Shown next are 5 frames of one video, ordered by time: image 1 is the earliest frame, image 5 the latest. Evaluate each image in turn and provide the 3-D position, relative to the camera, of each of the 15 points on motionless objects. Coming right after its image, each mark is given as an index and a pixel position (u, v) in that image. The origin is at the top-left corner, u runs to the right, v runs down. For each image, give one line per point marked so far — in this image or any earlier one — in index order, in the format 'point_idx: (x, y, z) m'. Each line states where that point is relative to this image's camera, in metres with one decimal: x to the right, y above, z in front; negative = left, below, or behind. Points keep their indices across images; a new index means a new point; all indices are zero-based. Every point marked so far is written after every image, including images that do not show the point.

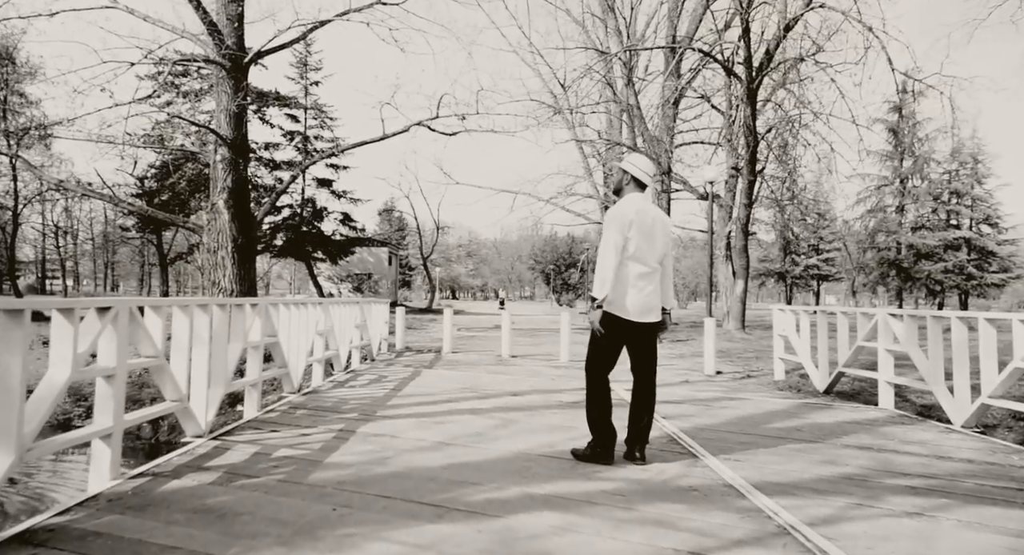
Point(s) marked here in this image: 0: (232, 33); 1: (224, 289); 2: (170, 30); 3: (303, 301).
0: (-5.2, +4.5, +12.4) m
1: (-5.3, -0.2, +12.4) m
2: (-6.6, +4.8, +13.1) m
3: (-1.8, -0.2, +5.8) m
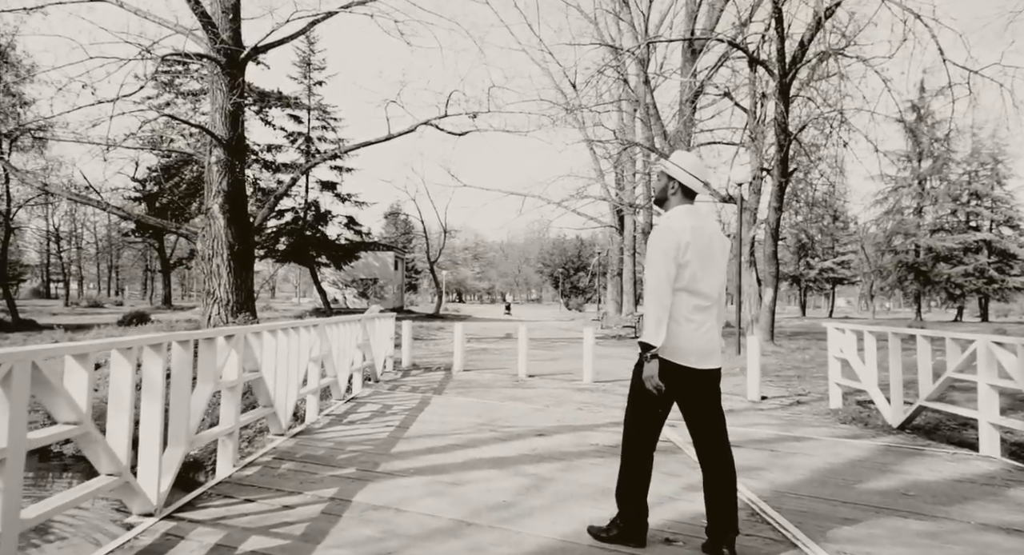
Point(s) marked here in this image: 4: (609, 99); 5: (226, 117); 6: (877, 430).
0: (-4.9, +4.4, +11.6) m
1: (-5.1, -0.3, +11.6) m
2: (-6.4, +4.6, +12.3) m
3: (-1.6, -0.3, +4.9) m
4: (+2.4, +4.3, +16.3) m
5: (-4.9, +2.8, +11.4) m
6: (+3.1, -1.3, +5.6) m
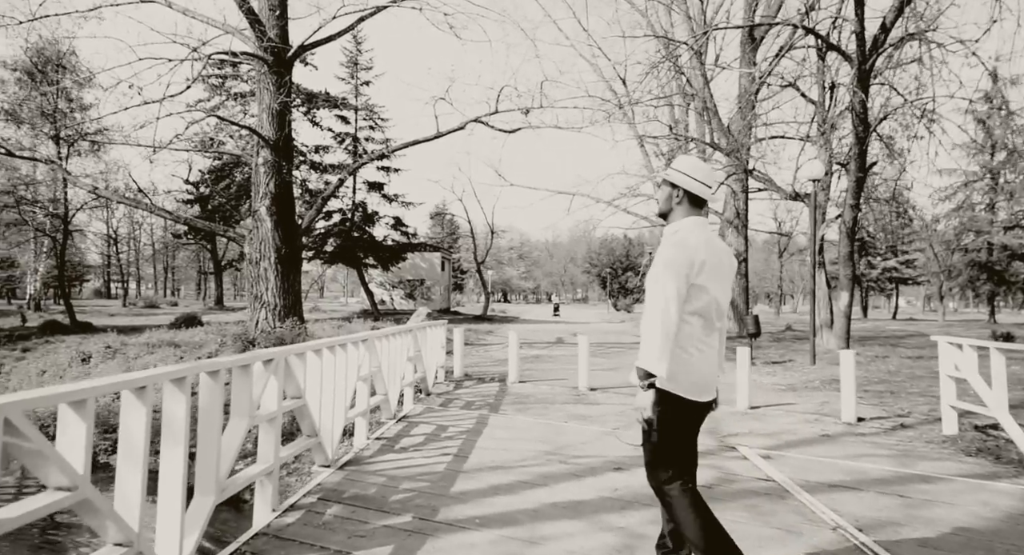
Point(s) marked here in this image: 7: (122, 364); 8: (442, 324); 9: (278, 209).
0: (-4.0, +4.3, +11.3) m
1: (-4.1, -0.4, +11.3) m
2: (-5.4, +4.6, +12.0) m
3: (-1.1, -0.4, +4.4) m
4: (+3.6, +4.3, +15.5) m
5: (-4.0, +2.7, +11.1) m
6: (+3.6, -1.4, +4.8) m
7: (-7.8, -1.8, +13.4) m
8: (-0.9, -0.6, +8.9) m
9: (-3.9, +1.1, +11.1) m
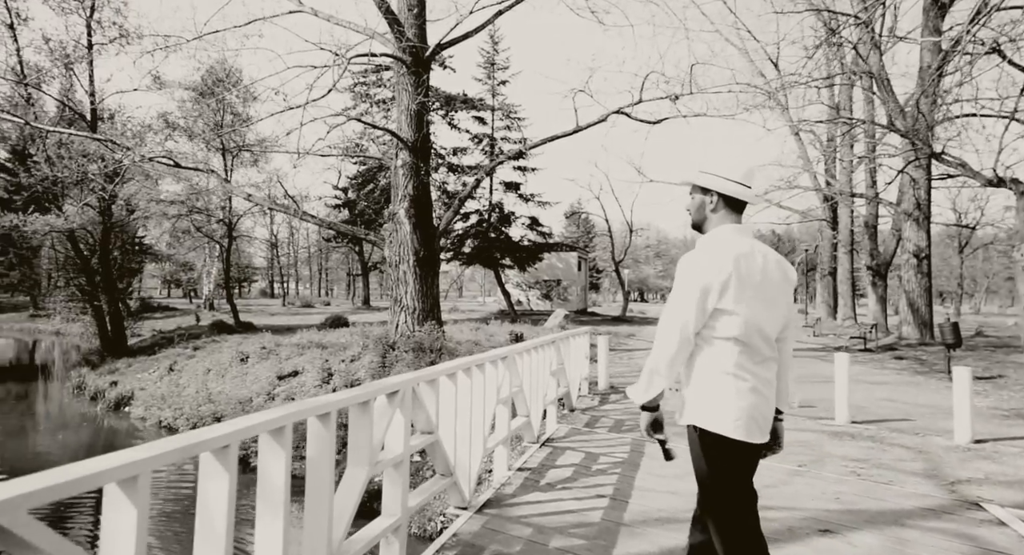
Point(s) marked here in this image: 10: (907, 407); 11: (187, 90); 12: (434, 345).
0: (-1.7, +4.2, +11.1) m
1: (-1.8, -0.5, +11.1) m
2: (-2.9, +4.5, +12.1) m
3: (-0.2, -0.5, +3.8) m
4: (+6.6, +4.3, +13.7) m
5: (-1.7, +2.6, +10.9) m
6: (+4.5, -1.4, +3.2) m
7: (-5.0, -1.8, +13.9) m
8: (+0.9, -0.7, +8.1) m
9: (-1.6, +1.1, +10.9) m
10: (+4.4, -1.4, +7.4) m
11: (-8.6, +4.9, +17.6) m
12: (-1.3, -1.1, +10.9) m
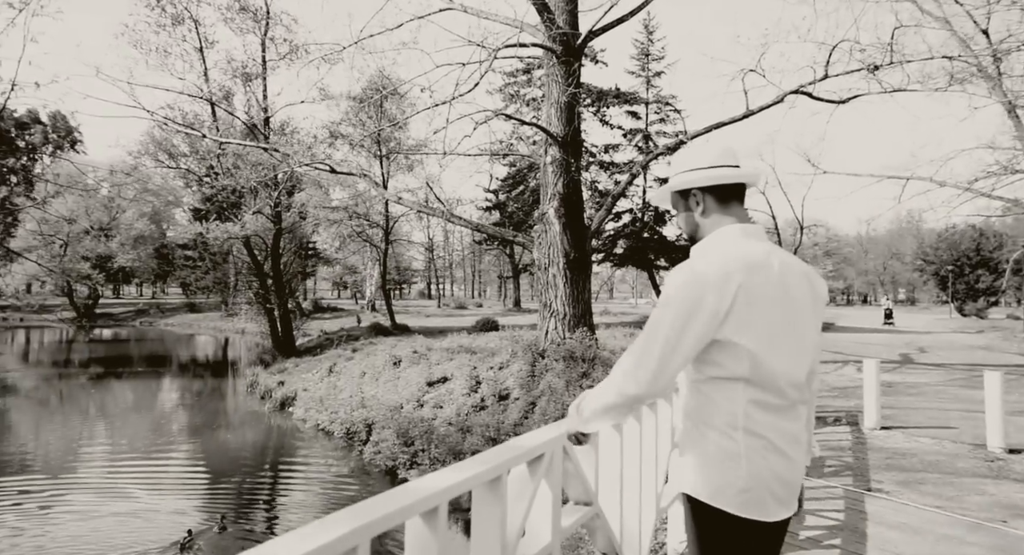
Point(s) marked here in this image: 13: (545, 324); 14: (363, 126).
0: (+0.8, +4.2, +10.3) m
1: (+0.7, -0.5, +10.4) m
2: (-0.2, +4.4, +11.6) m
3: (+0.6, -0.5, +2.9) m
4: (+9.4, +4.3, +11.0) m
5: (+0.7, +2.6, +10.1) m
6: (+5.1, -1.4, +1.3) m
7: (-1.8, -1.9, +13.8) m
8: (+2.6, -0.7, +6.8) m
9: (+0.8, +1.0, +10.1) m
10: (+5.9, -1.5, +5.4) m
11: (-4.5, +4.8, +18.2) m
12: (+1.1, -1.1, +10.0) m
13: (+0.5, -0.7, +10.4) m
14: (-3.6, +3.7, +15.9) m
